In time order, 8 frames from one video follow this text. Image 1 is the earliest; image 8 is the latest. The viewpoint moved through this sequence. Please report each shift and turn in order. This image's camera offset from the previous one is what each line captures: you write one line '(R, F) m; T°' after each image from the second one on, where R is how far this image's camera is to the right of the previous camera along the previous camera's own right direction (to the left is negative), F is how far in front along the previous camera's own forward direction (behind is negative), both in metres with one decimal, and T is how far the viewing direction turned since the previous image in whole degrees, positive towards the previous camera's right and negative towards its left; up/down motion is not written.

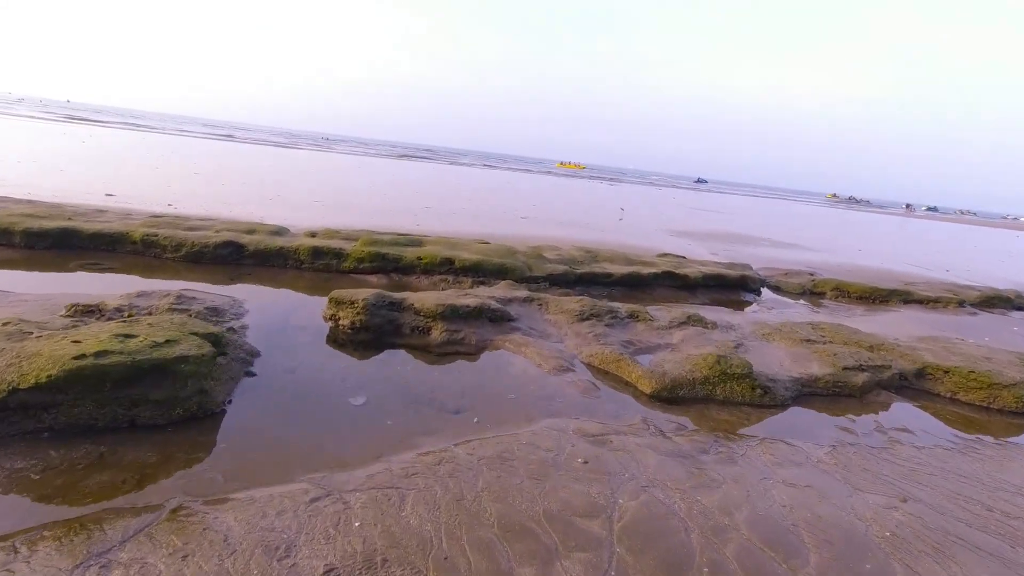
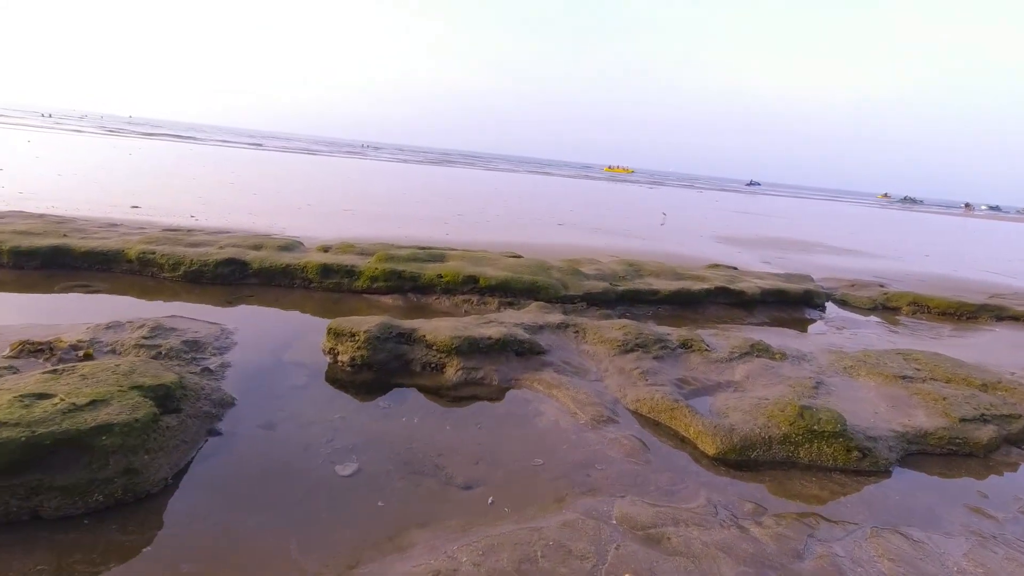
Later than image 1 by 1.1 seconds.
(+0.1, +1.4) m; -4°
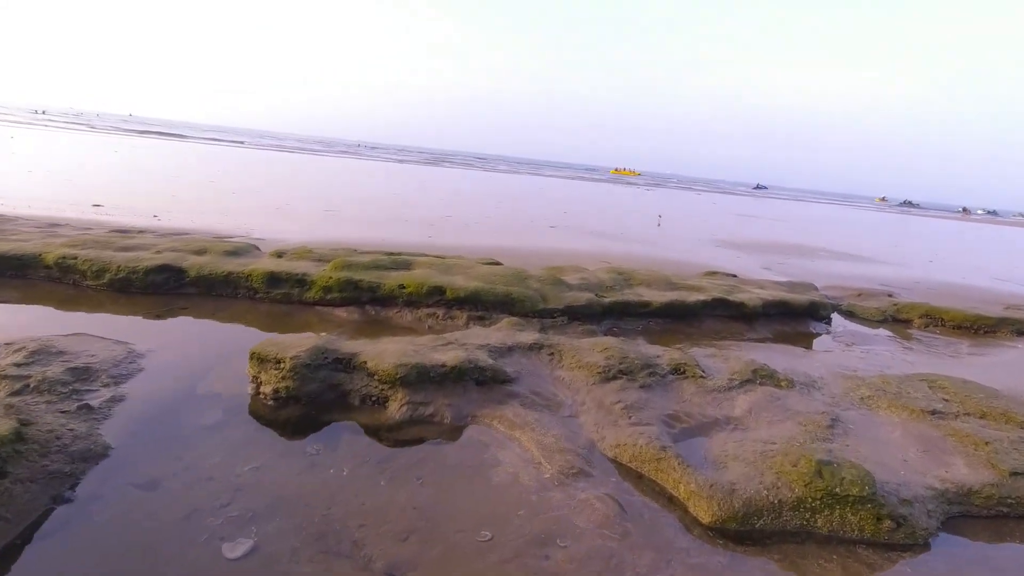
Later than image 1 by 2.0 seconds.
(+0.4, +1.2) m; 0°
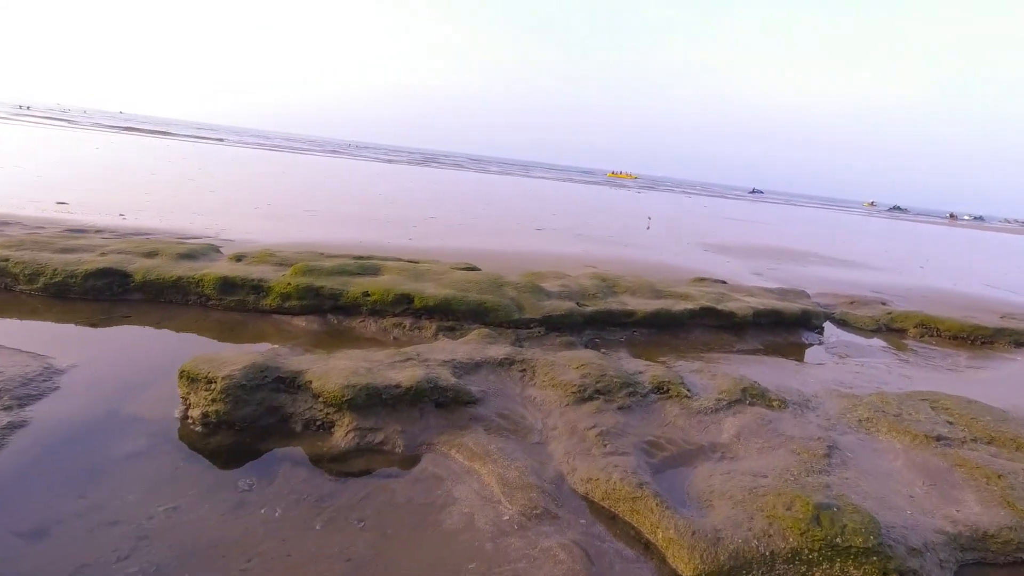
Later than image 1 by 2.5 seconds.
(+0.3, +0.7) m; +1°
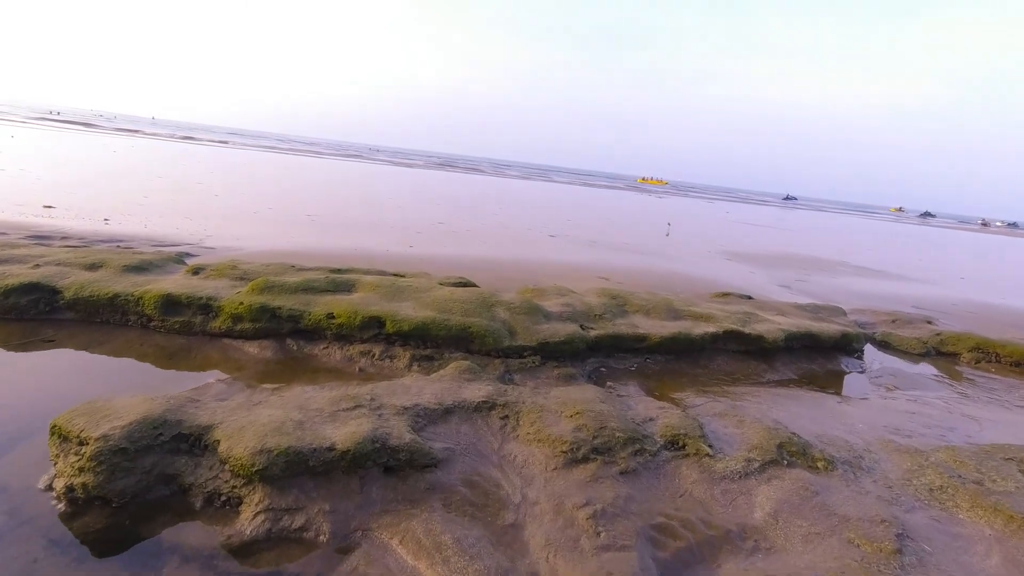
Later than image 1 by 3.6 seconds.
(+0.4, +1.3) m; -2°
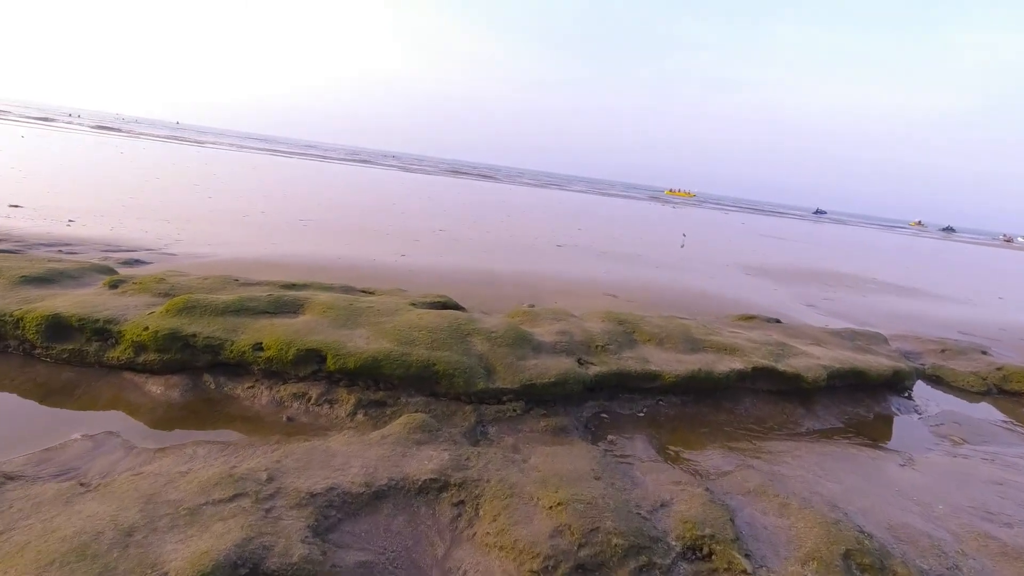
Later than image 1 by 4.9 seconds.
(+0.4, +1.6) m; -1°
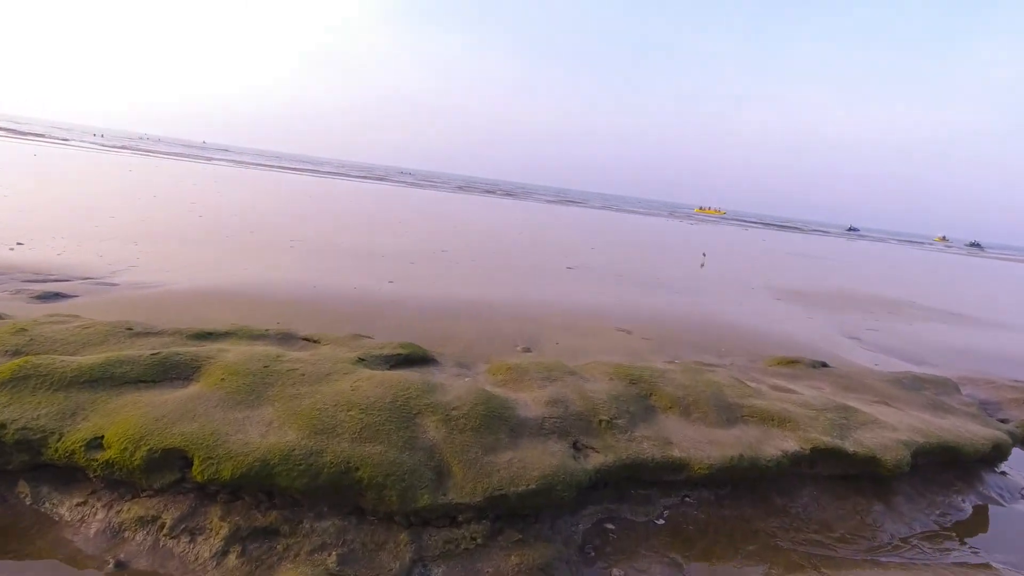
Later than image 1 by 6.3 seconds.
(+0.4, +1.9) m; -2°
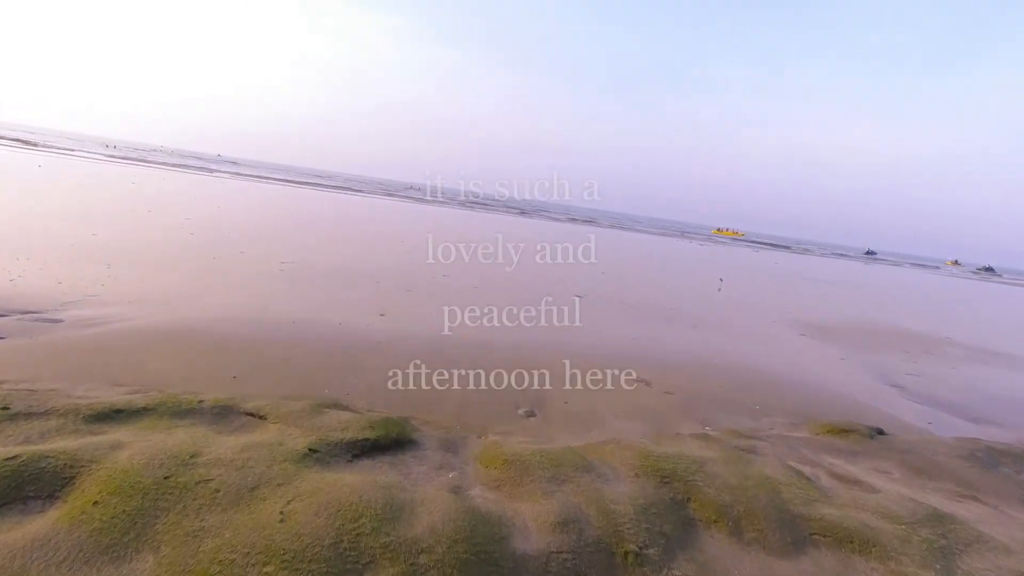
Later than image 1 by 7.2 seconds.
(+0.1, +1.5) m; -1°
